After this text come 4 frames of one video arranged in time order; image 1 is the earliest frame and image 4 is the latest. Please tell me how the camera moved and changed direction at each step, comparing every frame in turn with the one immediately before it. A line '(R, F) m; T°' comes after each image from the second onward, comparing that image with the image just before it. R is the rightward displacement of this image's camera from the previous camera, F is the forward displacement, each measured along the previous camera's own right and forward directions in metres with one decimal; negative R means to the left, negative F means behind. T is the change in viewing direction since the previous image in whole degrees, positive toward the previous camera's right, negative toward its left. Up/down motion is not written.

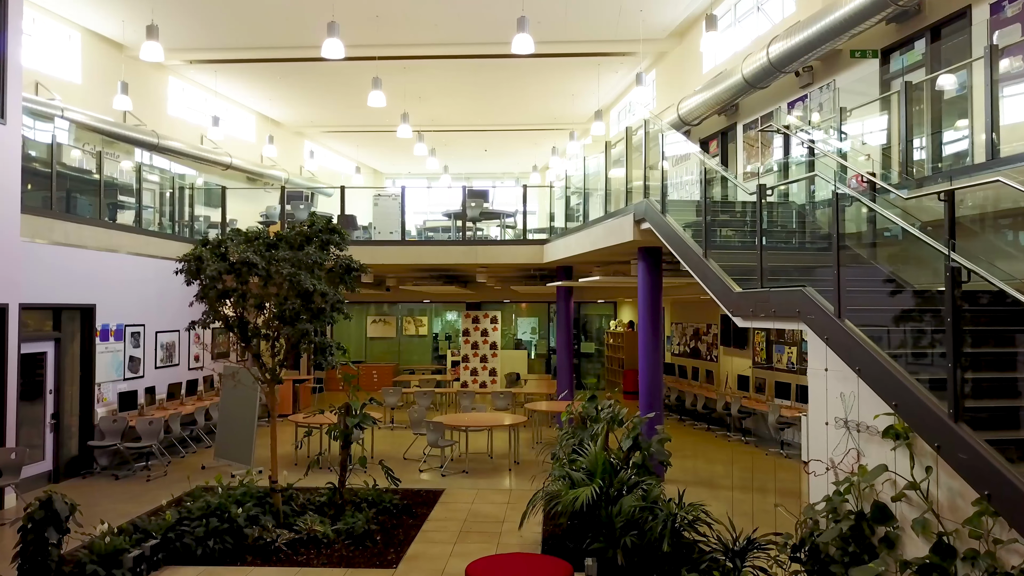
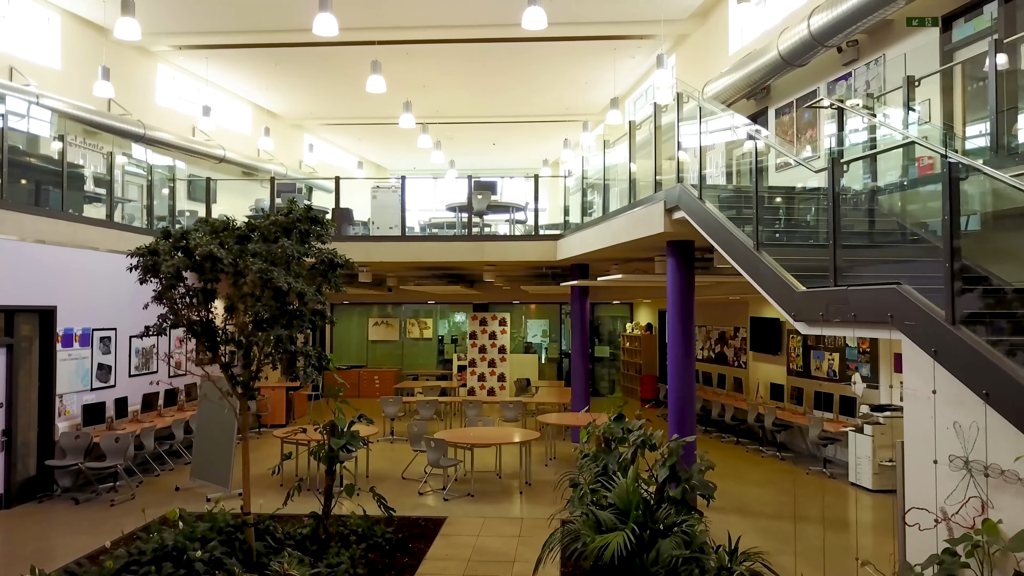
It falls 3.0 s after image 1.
(0.0, +1.0) m; -1°
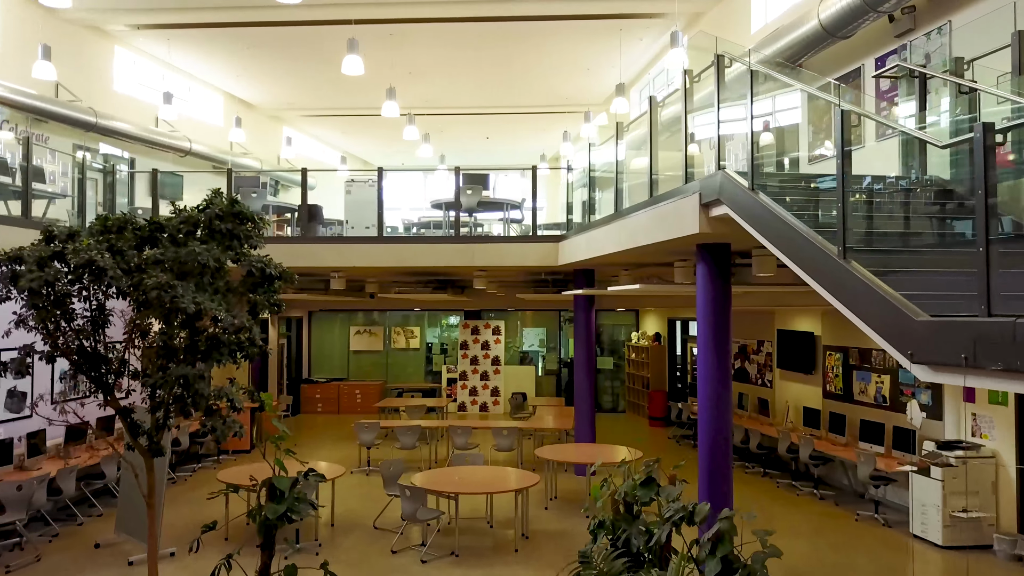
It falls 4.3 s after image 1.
(0.0, +1.4) m; 0°
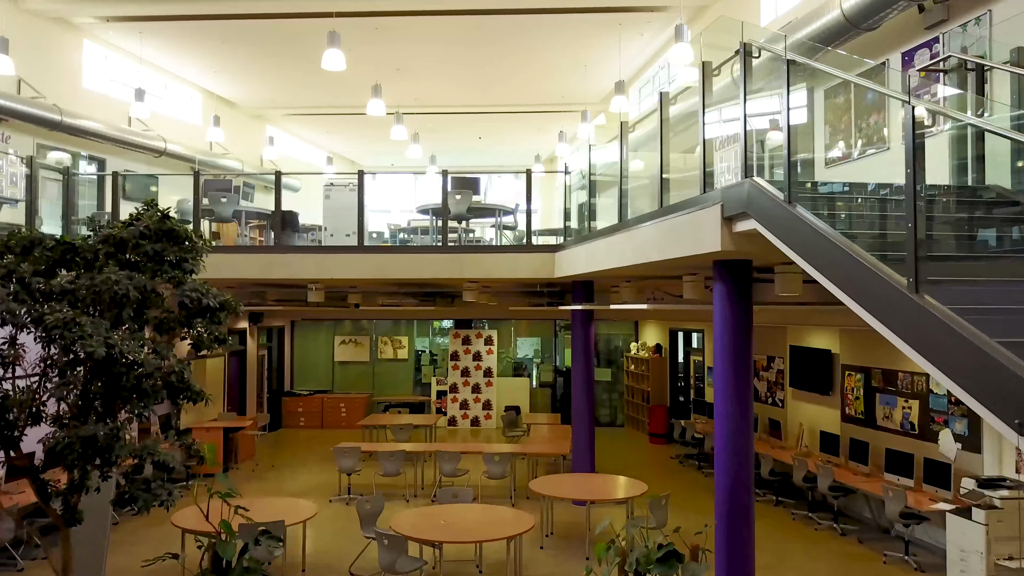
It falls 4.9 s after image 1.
(0.0, +0.7) m; 0°
